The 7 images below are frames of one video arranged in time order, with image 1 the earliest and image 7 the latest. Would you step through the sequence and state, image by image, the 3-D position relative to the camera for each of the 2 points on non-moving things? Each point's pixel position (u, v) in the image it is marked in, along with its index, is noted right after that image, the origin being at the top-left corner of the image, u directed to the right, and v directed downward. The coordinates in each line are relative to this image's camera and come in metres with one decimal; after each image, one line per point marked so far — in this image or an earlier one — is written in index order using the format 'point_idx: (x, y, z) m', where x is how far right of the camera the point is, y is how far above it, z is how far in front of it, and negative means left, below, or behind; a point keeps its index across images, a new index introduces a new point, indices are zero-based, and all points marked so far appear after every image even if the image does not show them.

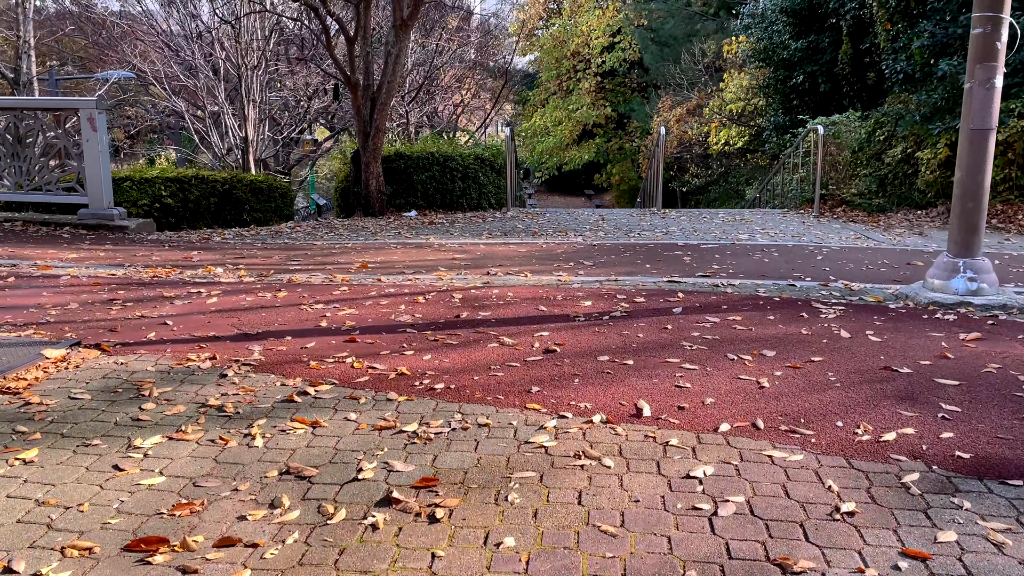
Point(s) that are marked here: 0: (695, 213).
0: (+1.7, +0.7, +7.6) m
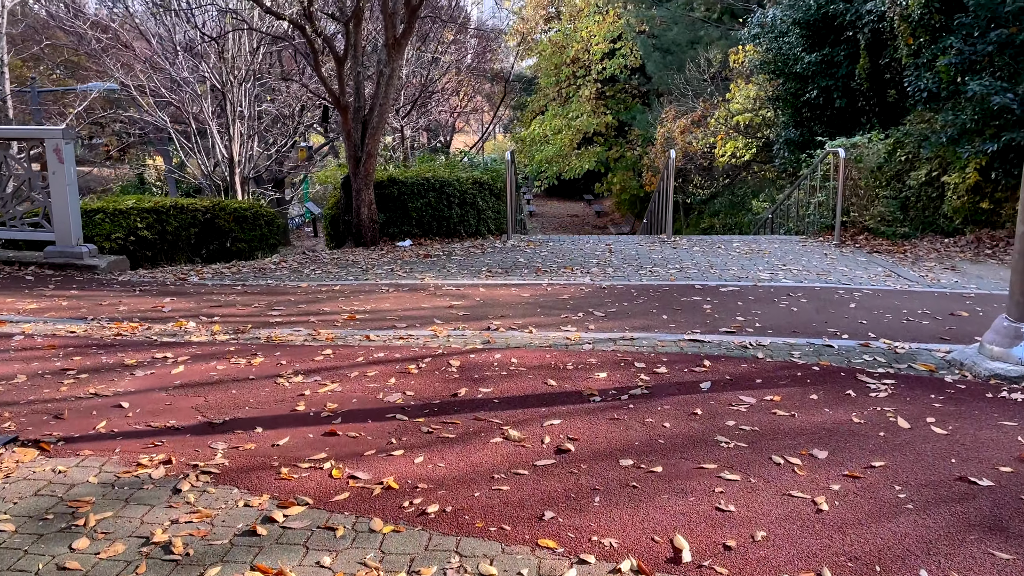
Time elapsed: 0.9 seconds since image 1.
0: (+1.8, +0.4, +7.1) m
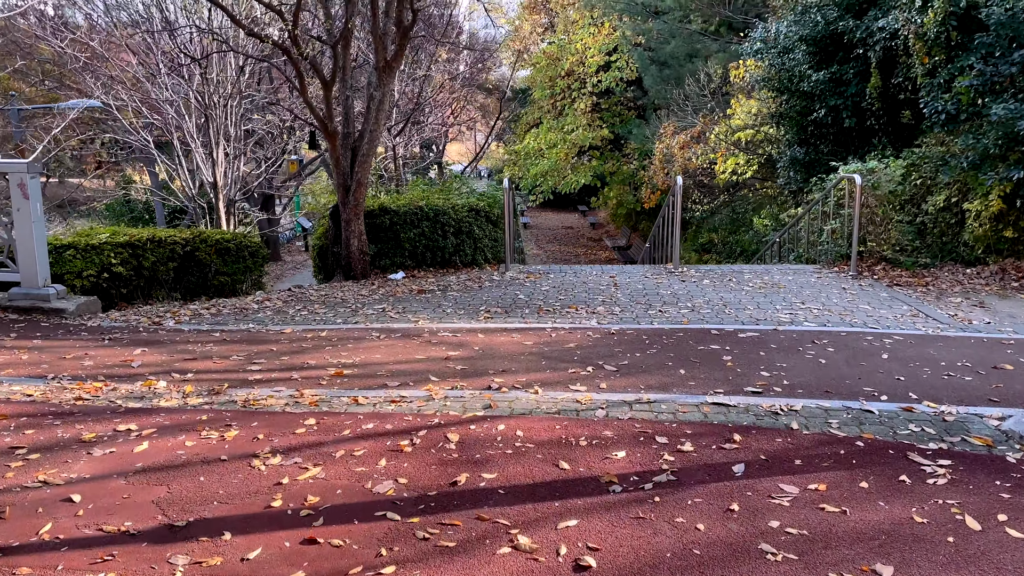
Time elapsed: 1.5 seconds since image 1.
0: (+1.7, +0.1, +6.7) m
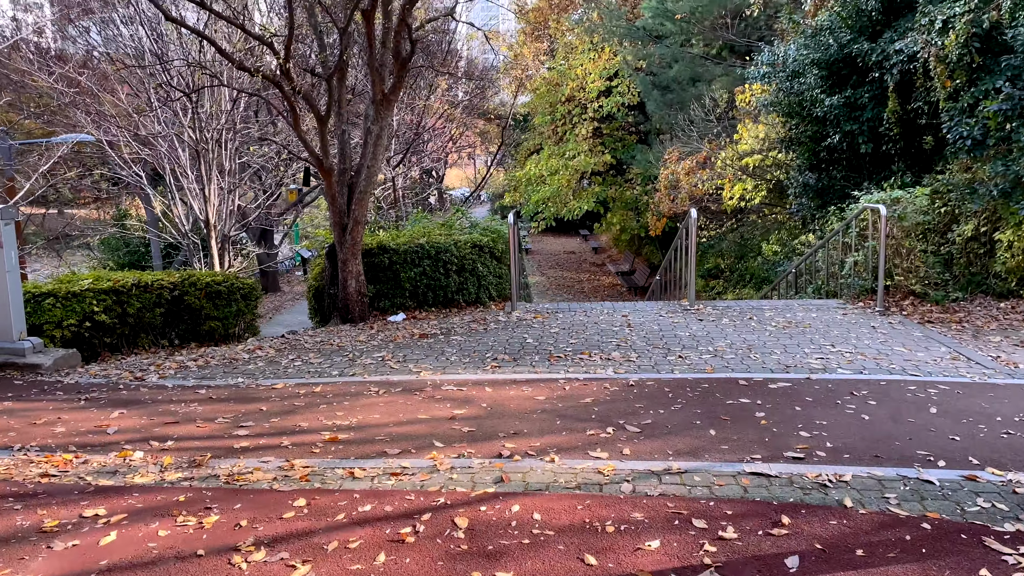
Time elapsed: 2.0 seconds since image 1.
0: (+1.8, -0.2, +6.4) m
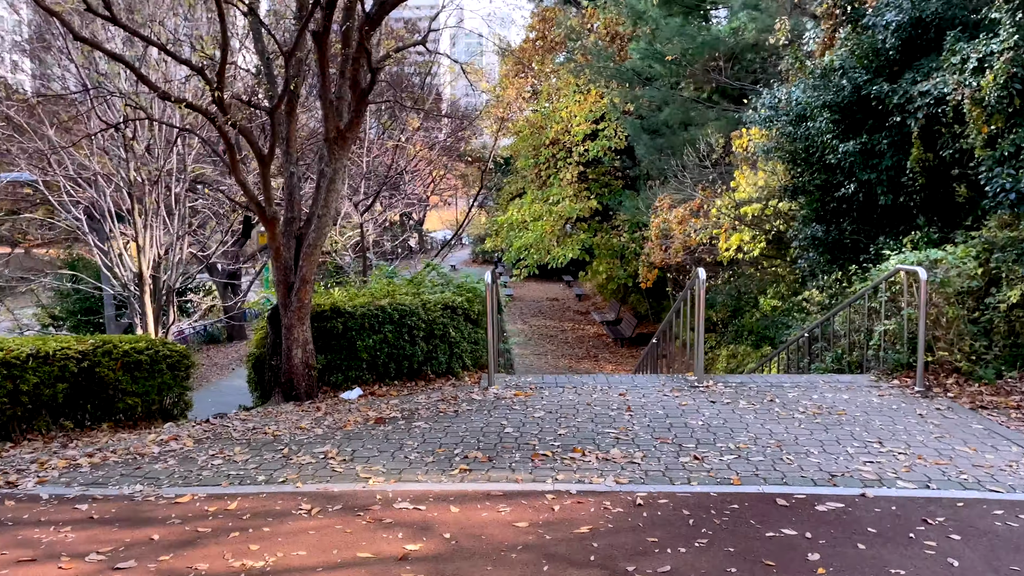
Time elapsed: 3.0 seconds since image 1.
0: (+1.6, -0.7, +5.4) m
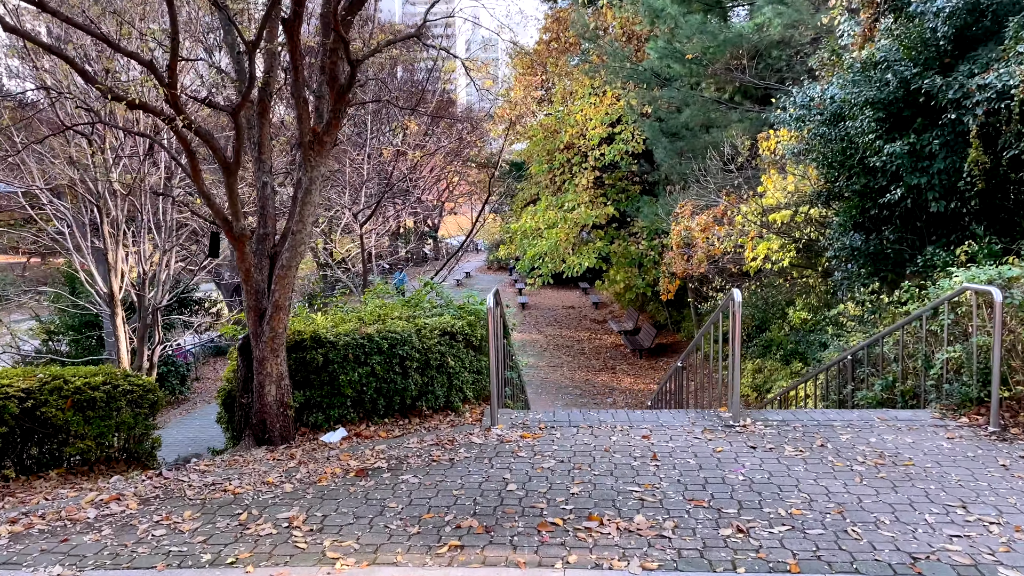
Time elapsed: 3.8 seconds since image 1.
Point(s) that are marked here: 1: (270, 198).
0: (+1.7, -0.9, +4.6) m
1: (-1.5, +0.6, +4.8) m
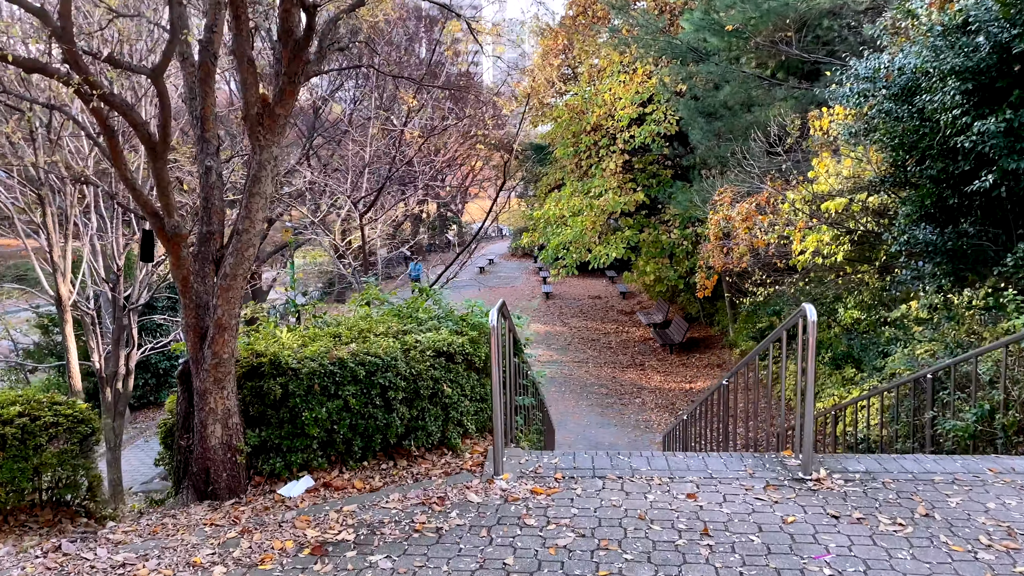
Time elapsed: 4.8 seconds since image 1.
0: (+1.7, -1.0, +3.5) m
1: (-1.4, +0.5, +3.8) m
